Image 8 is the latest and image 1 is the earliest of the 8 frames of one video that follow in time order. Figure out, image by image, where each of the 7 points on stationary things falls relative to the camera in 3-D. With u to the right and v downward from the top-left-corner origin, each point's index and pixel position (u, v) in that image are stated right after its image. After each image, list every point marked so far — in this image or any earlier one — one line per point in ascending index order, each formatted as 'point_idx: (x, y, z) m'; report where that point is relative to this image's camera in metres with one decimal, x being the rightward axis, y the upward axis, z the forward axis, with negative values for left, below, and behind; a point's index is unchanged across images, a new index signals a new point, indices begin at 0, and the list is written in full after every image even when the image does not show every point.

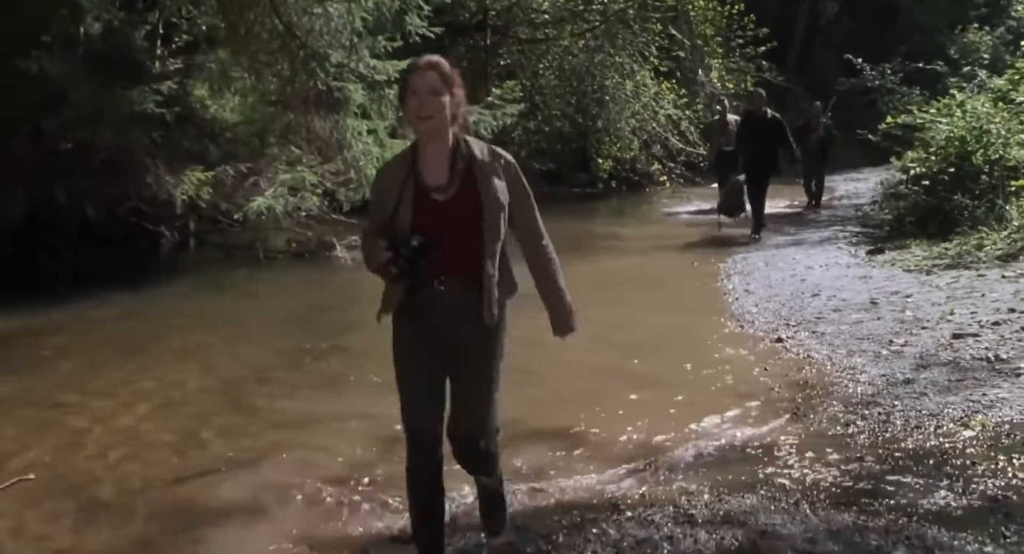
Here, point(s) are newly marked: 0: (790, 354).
0: (+1.6, -0.4, +8.4) m
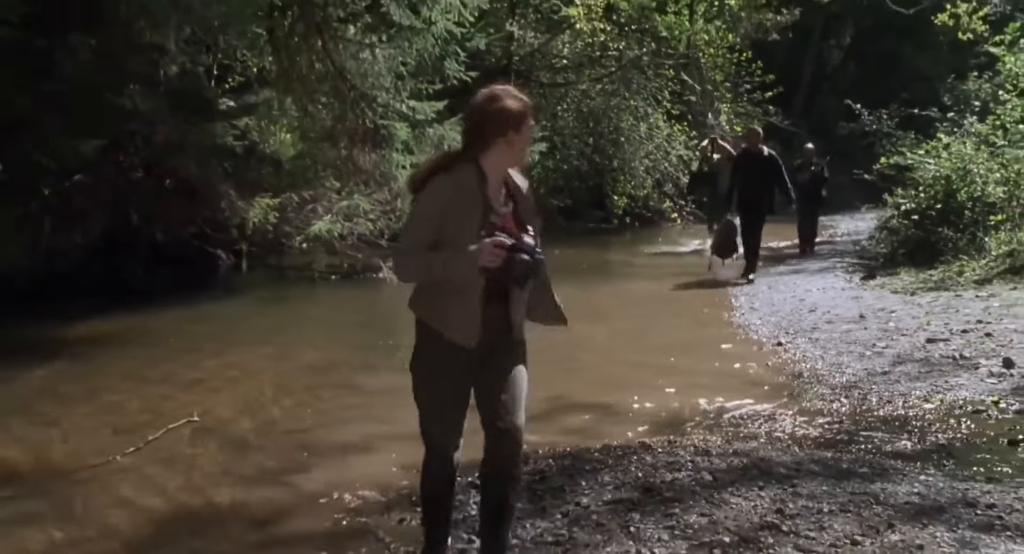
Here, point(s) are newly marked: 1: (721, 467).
0: (+1.9, -0.5, +9.9) m
1: (+0.8, -0.7, +5.7) m
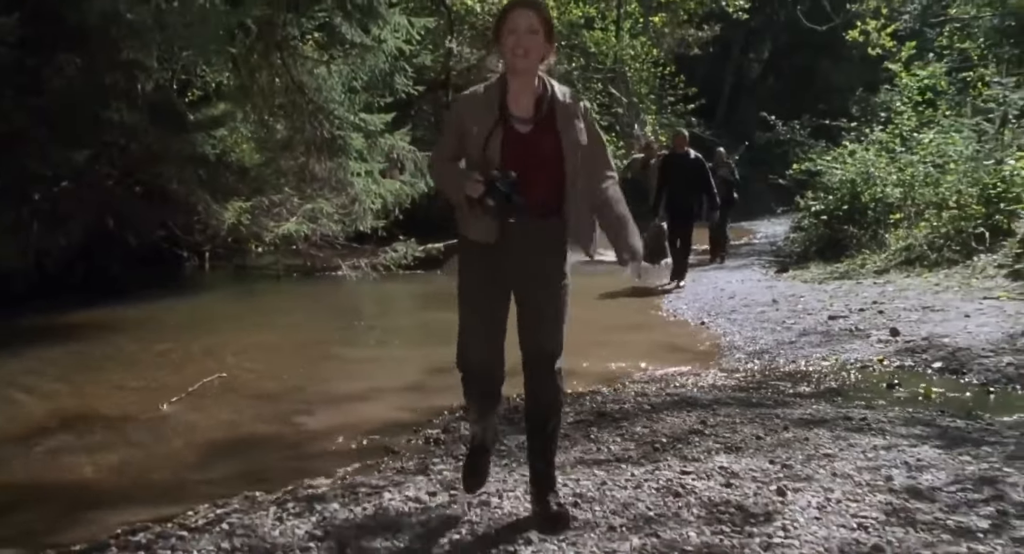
0: (+1.6, -0.4, +11.4) m
1: (+0.7, -0.6, +7.2) m
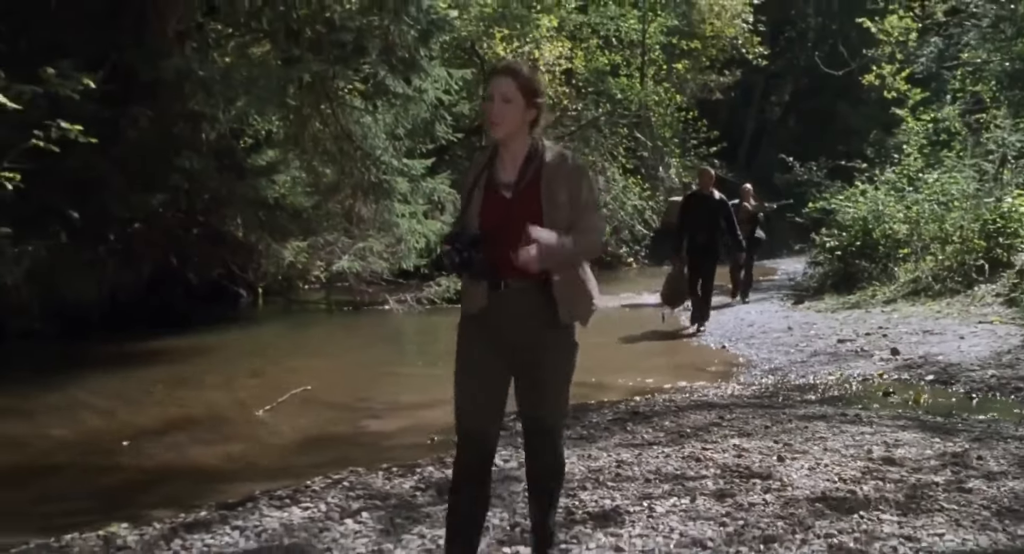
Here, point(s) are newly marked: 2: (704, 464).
0: (+1.9, -0.6, +12.6) m
1: (+1.0, -0.7, +8.5) m
2: (+0.8, -0.7, +5.8) m
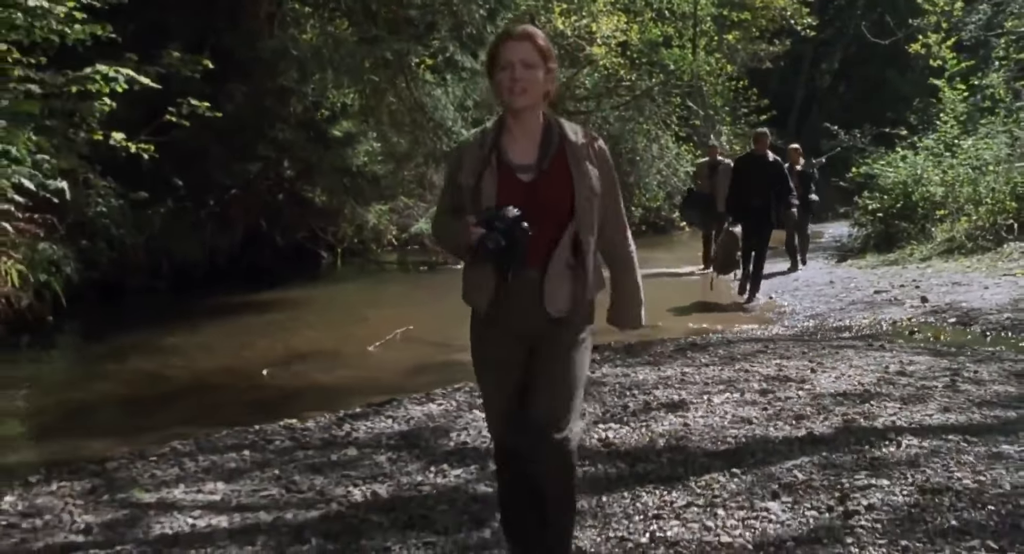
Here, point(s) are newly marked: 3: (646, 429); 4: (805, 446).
0: (+2.5, -0.2, +14.0) m
1: (+1.5, -0.4, +9.9) m
2: (+1.2, -0.5, +7.2) m
3: (+0.5, -0.6, +5.9) m
4: (+1.1, -0.6, +5.3) m
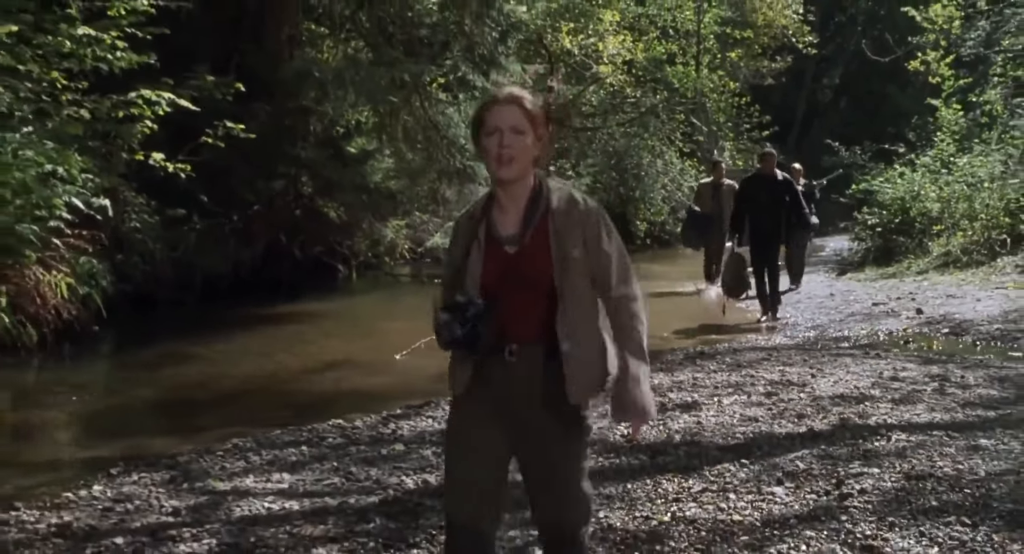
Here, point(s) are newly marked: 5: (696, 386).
0: (+2.7, -0.4, +14.7) m
1: (+1.6, -0.5, +10.5) m
2: (+1.3, -0.5, +7.9) m
3: (+0.7, -0.7, +6.5) m
4: (+1.2, -0.7, +6.0) m
5: (+0.9, -0.6, +7.7) m
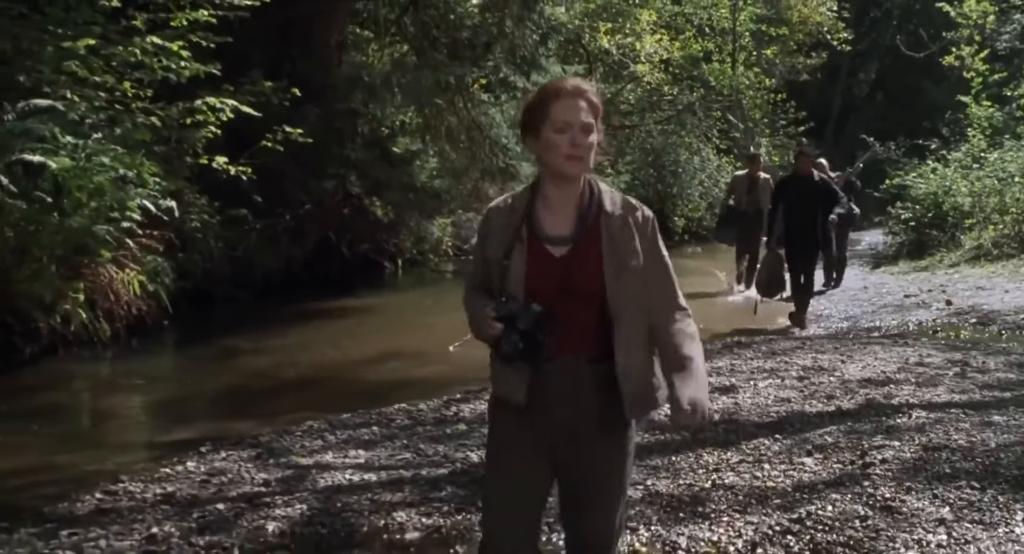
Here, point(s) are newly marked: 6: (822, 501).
0: (+3.1, -0.3, +15.2) m
1: (+2.0, -0.4, +11.1) m
2: (+1.6, -0.5, +8.5) m
3: (+0.9, -0.6, +7.1) m
4: (+1.4, -0.6, +6.6) m
5: (+1.2, -0.5, +8.3) m
6: (+1.1, -0.8, +5.3) m
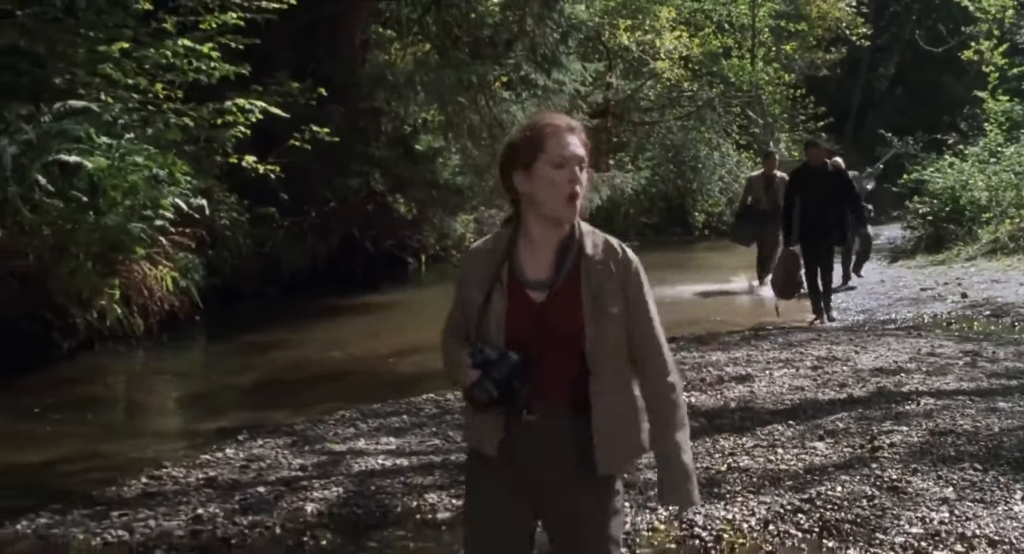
0: (+3.4, -0.2, +15.5) m
1: (+2.1, -0.4, +11.4) m
2: (+1.7, -0.5, +8.8) m
3: (+1.0, -0.6, +7.4) m
4: (+1.5, -0.6, +6.9) m
5: (+1.4, -0.5, +8.5) m
6: (+1.2, -0.8, +5.5) m
